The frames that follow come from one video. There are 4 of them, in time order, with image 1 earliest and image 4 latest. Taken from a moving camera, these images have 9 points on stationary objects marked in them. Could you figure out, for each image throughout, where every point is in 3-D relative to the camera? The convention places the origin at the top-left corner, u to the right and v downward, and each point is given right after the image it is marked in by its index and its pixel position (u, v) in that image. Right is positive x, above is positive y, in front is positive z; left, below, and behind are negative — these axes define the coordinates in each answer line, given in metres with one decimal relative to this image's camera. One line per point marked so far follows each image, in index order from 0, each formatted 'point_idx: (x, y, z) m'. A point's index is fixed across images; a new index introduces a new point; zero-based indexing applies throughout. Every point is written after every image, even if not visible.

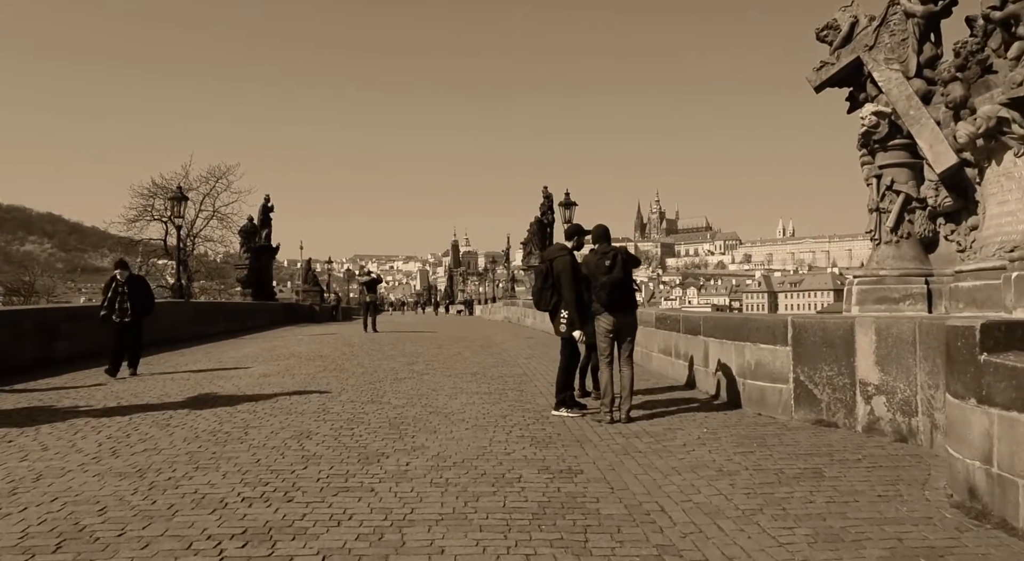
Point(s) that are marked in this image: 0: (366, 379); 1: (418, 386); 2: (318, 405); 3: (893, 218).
0: (-1.8, -1.2, +11.6) m
1: (-1.1, -1.2, +10.8) m
2: (-1.8, -1.2, +8.8) m
3: (+3.1, +0.5, +7.7) m
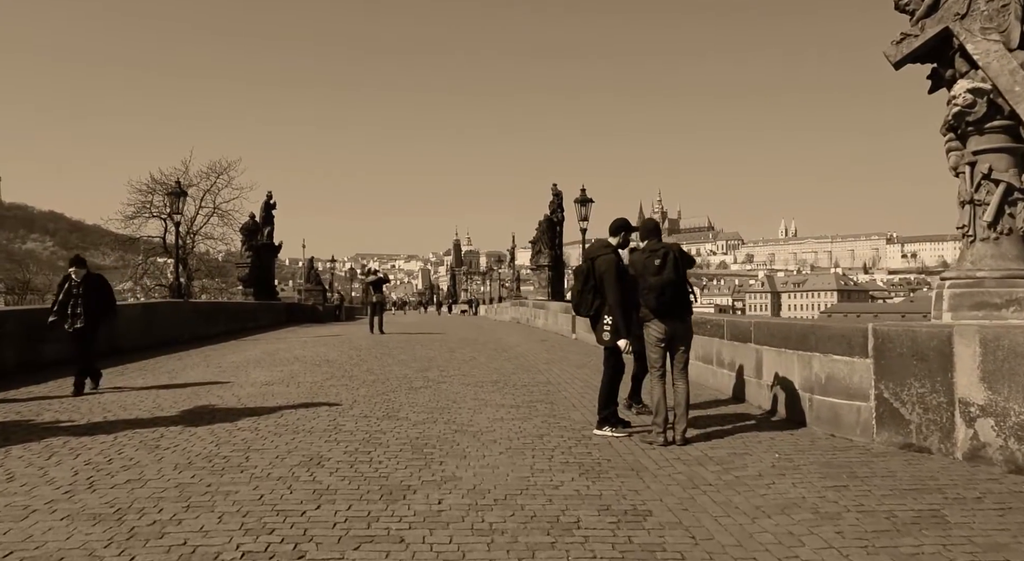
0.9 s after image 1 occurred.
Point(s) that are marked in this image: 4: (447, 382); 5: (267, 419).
0: (-1.5, -1.2, +10.6) m
1: (-0.8, -1.2, +9.8) m
2: (-1.5, -1.2, +7.8) m
3: (+3.4, +0.5, +6.7) m
4: (-0.8, -1.2, +11.6) m
5: (-2.1, -1.2, +8.0) m
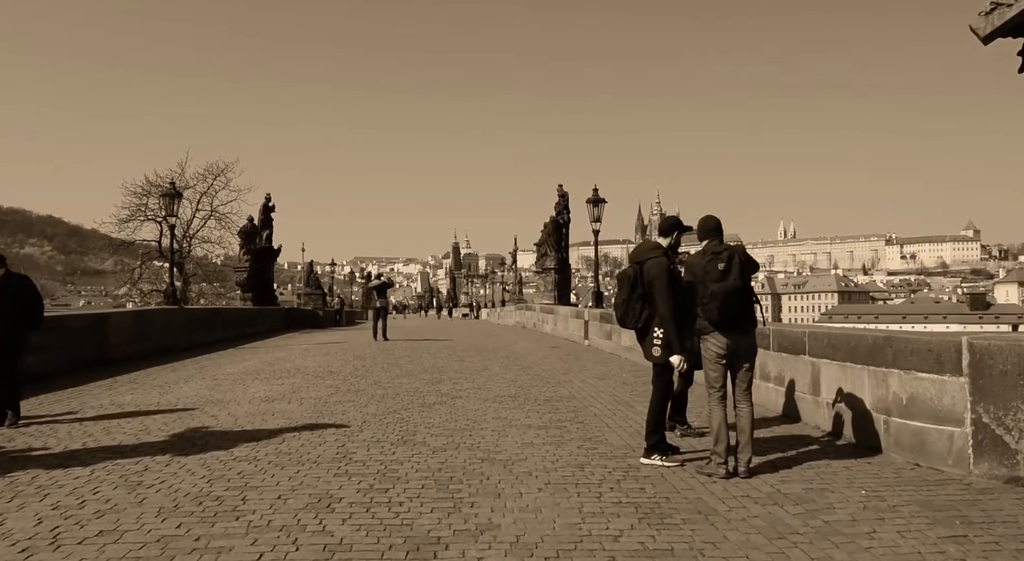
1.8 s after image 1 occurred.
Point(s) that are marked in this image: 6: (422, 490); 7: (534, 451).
0: (-1.3, -1.3, +9.7) m
1: (-0.6, -1.3, +8.9) m
2: (-1.3, -1.2, +6.9) m
3: (+3.6, +0.5, +5.7) m
4: (-0.6, -1.3, +10.7) m
5: (-1.8, -1.2, +7.1) m
6: (-0.5, -1.2, +5.6) m
7: (+0.2, -1.3, +7.1) m
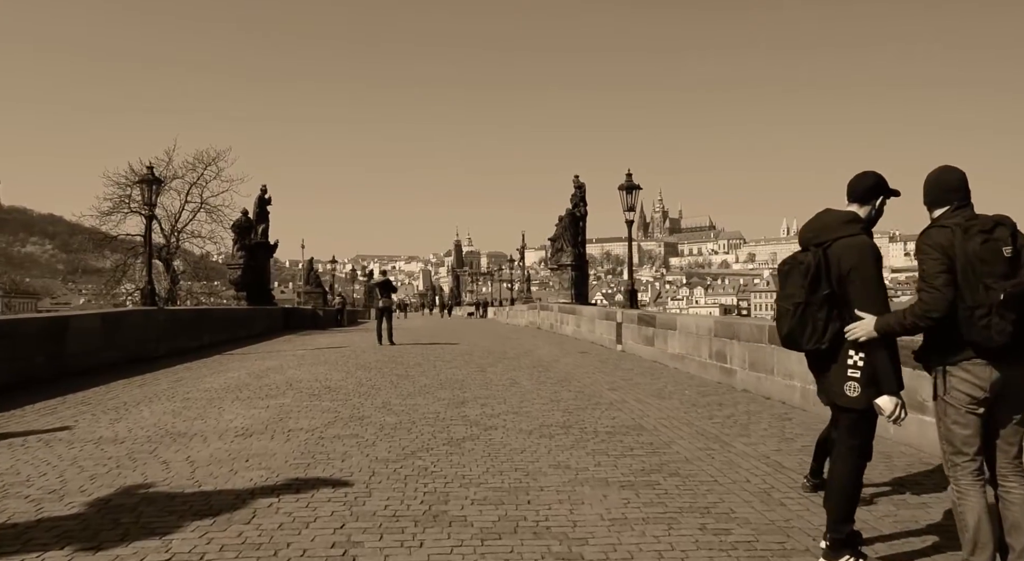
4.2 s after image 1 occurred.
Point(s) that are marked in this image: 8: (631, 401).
0: (-0.8, -1.3, +7.2) m
1: (-0.1, -1.3, +6.4) m
2: (-0.8, -1.2, +4.4) m
3: (+4.1, +0.5, +3.2) m
4: (-0.1, -1.3, +8.2) m
5: (-1.4, -1.2, +4.6) m
6: (-0.1, -1.2, +3.1) m
7: (+0.6, -1.2, +4.6) m
8: (+1.3, -1.3, +10.5) m
